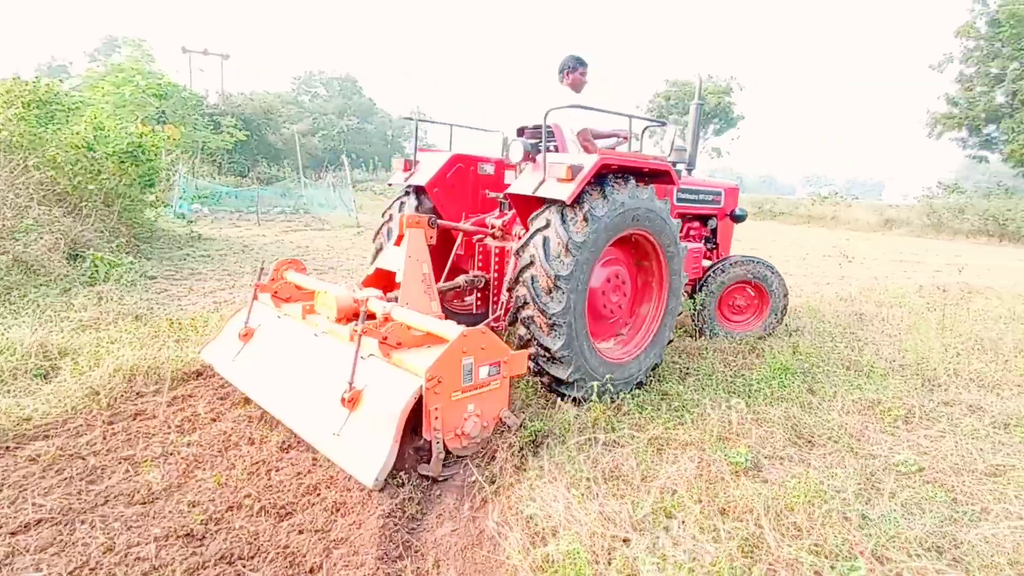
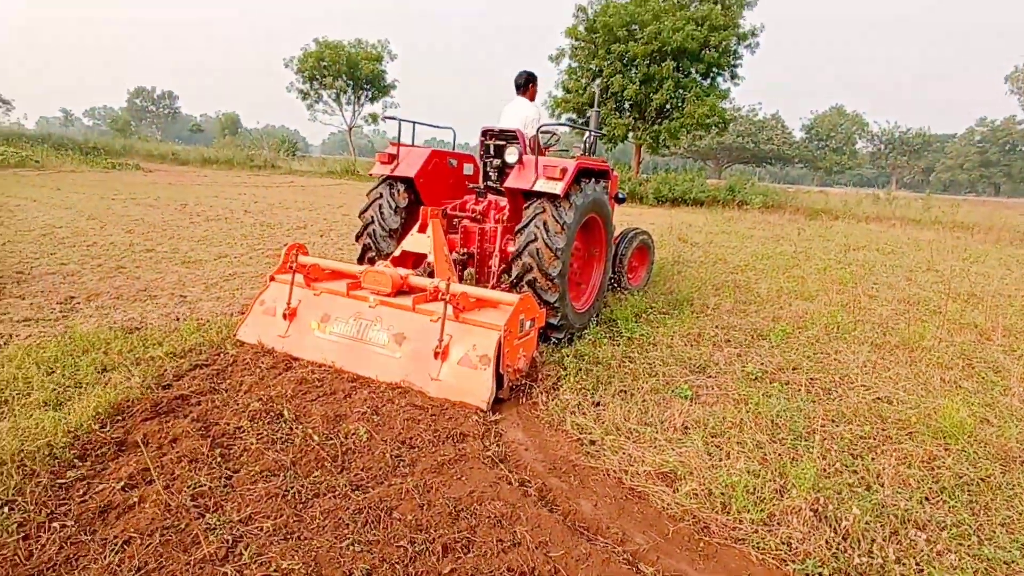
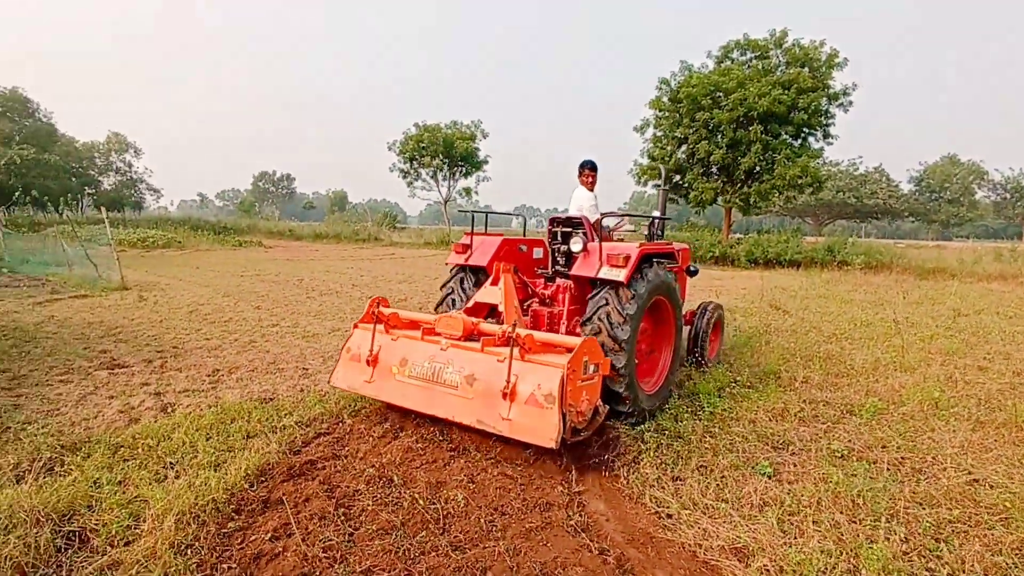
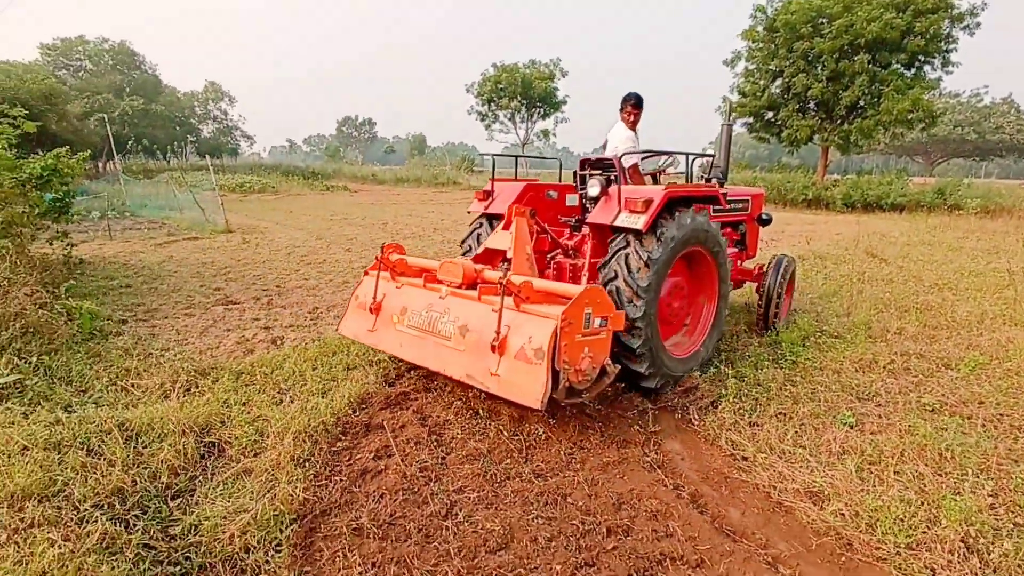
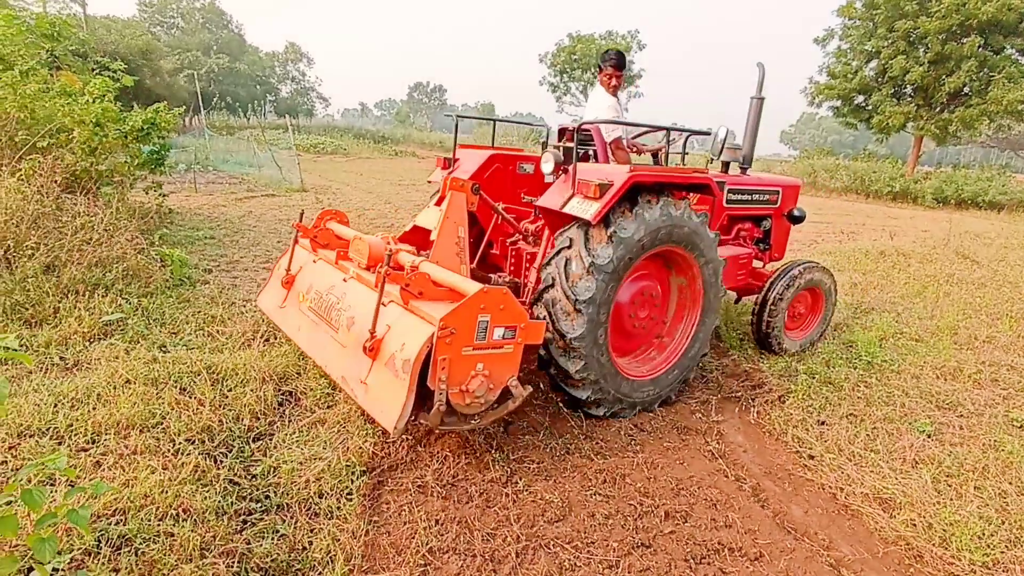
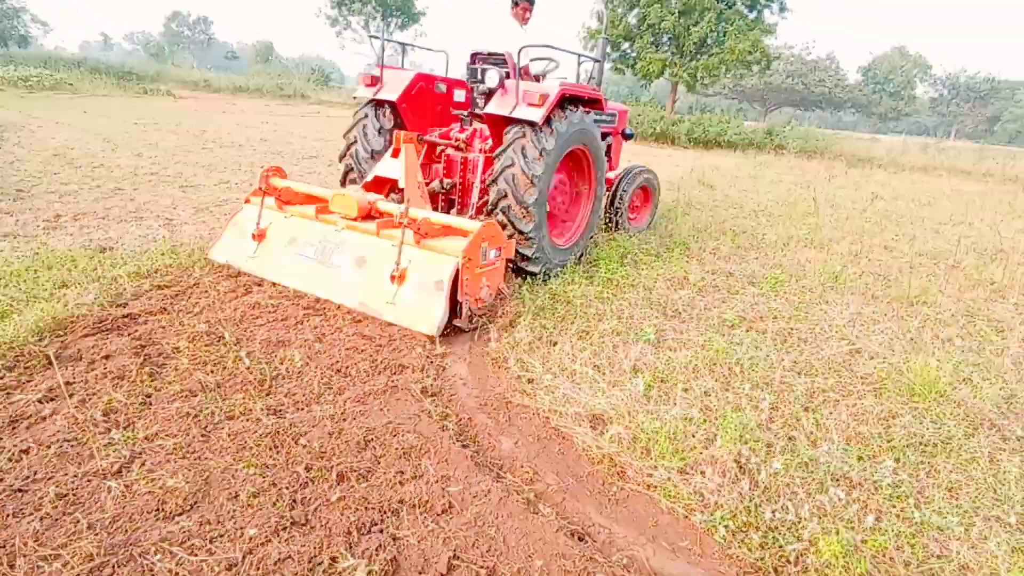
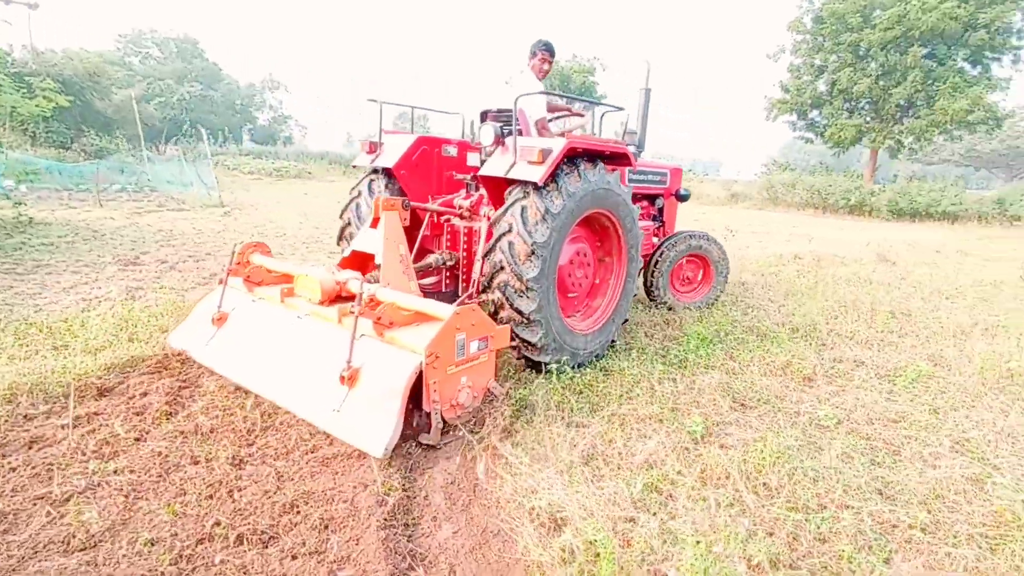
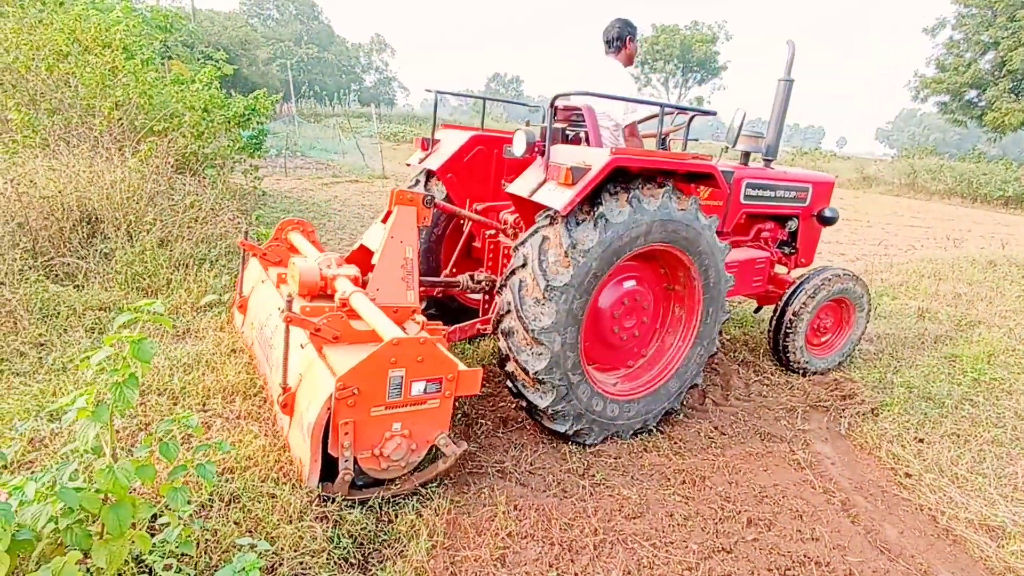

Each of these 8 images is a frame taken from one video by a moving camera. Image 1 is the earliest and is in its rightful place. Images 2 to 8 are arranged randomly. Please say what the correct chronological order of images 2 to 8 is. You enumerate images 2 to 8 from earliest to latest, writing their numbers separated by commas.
7, 6, 2, 3, 4, 5, 8
